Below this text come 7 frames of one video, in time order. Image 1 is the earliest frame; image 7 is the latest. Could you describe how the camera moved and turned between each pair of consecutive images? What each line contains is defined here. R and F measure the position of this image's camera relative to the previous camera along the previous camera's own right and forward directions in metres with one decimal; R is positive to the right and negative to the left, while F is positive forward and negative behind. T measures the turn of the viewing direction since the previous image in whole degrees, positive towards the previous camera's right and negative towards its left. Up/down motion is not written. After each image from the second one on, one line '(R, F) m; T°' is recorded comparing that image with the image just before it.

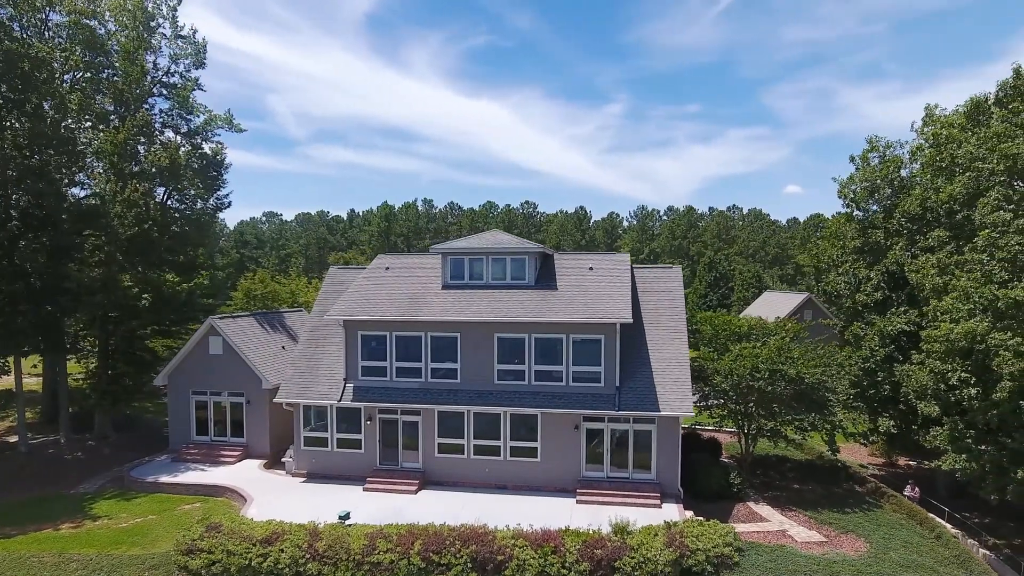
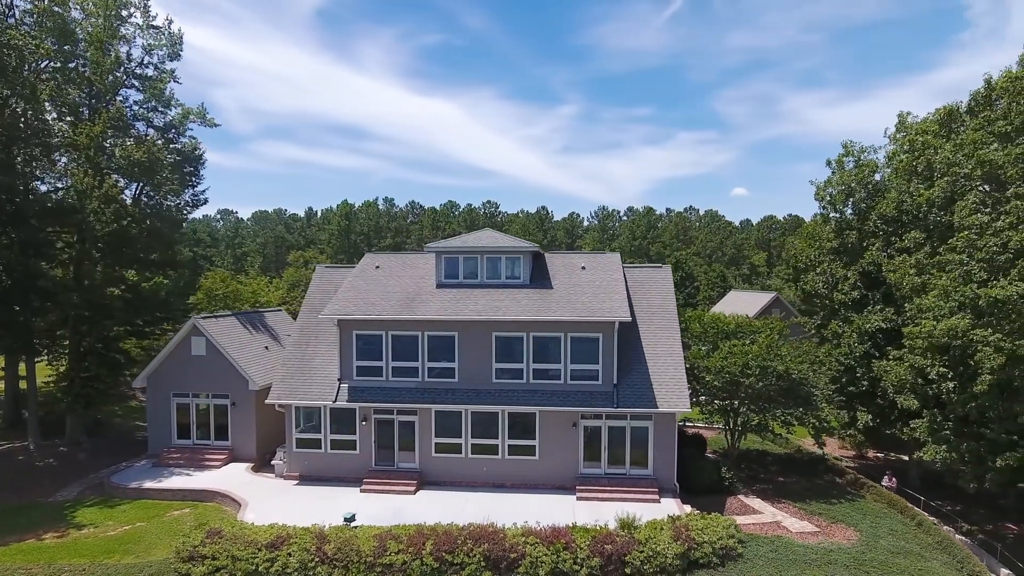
(-1.2, 0.0) m; +4°
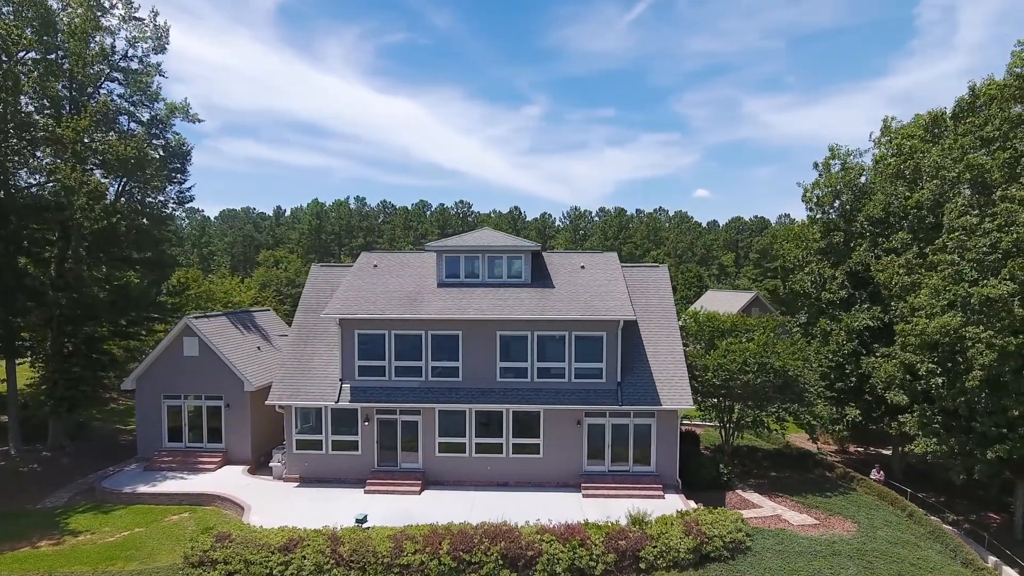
(-1.1, 0.0) m; +3°
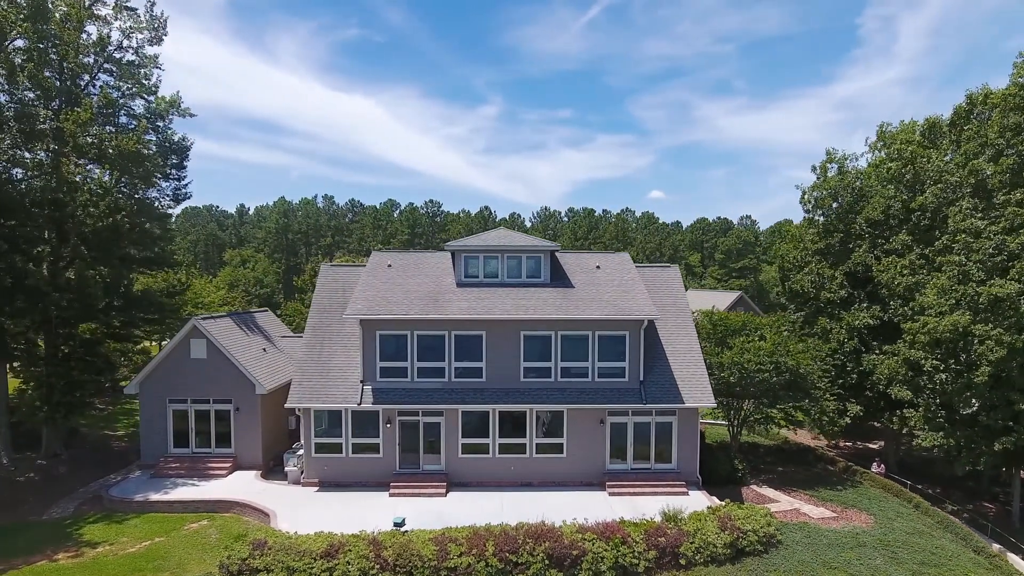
(-1.9, +0.1) m; +3°
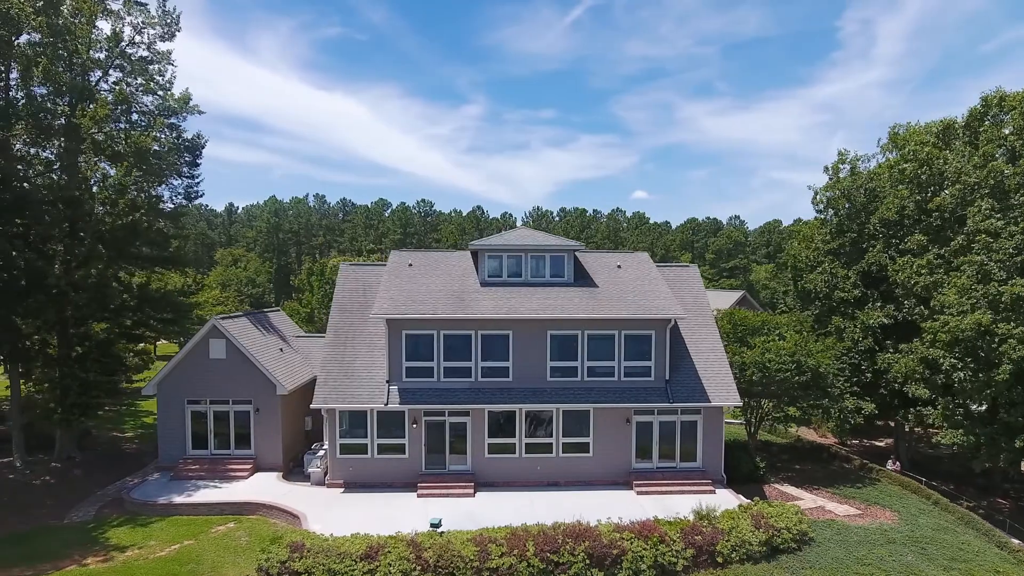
(-1.3, +0.1) m; +1°
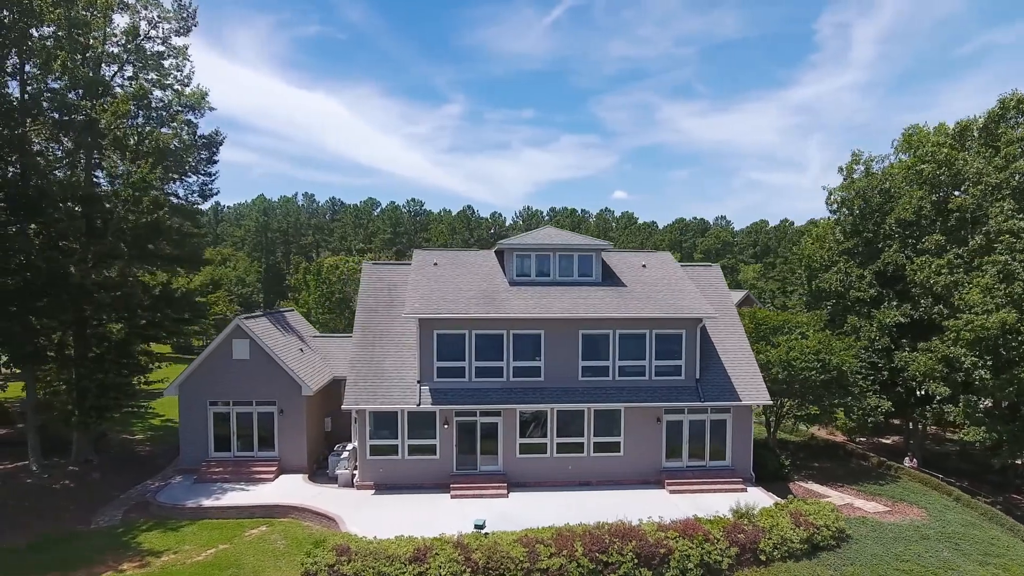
(-1.5, +0.1) m; +1°
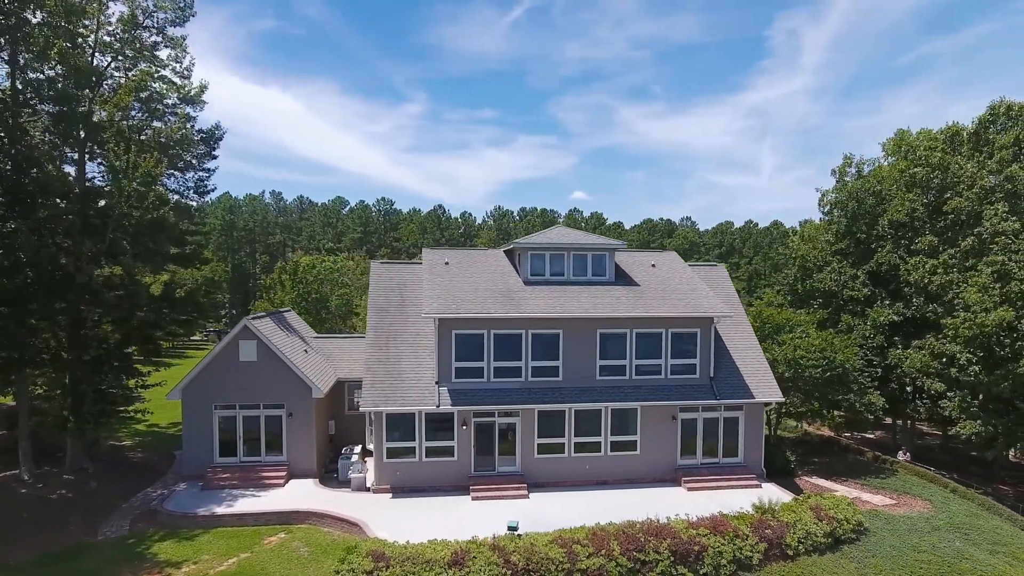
(-1.7, +0.1) m; +3°
